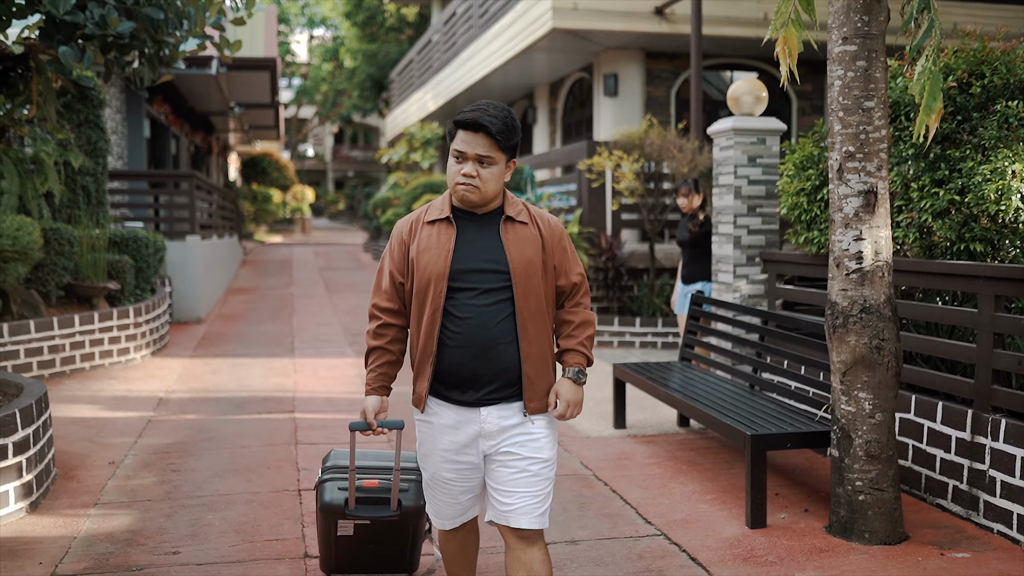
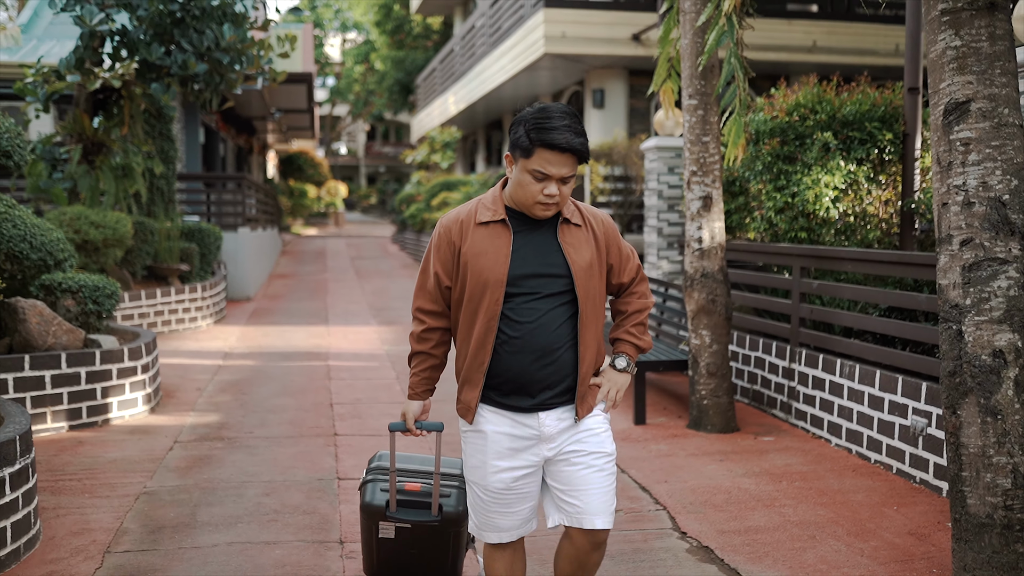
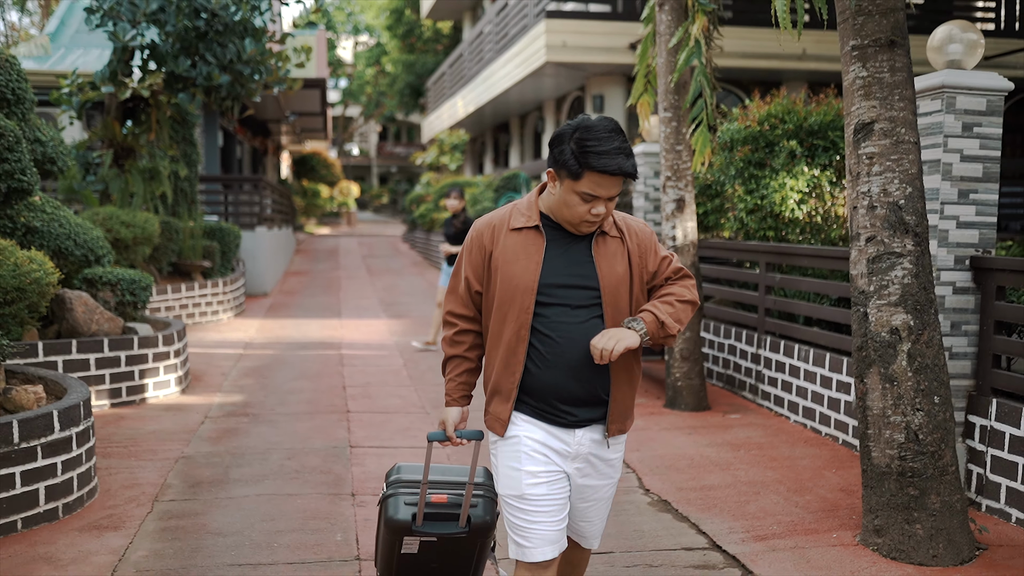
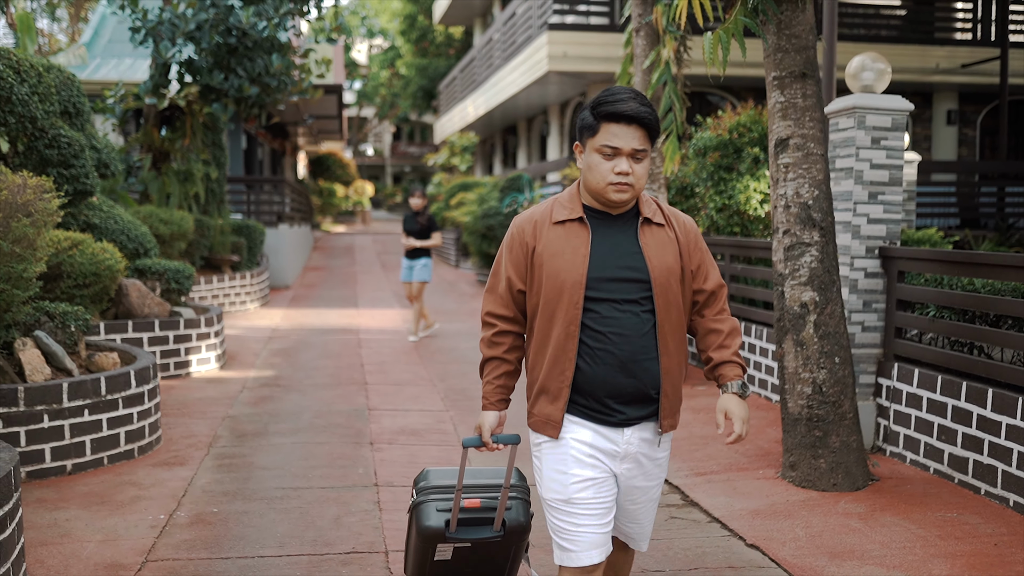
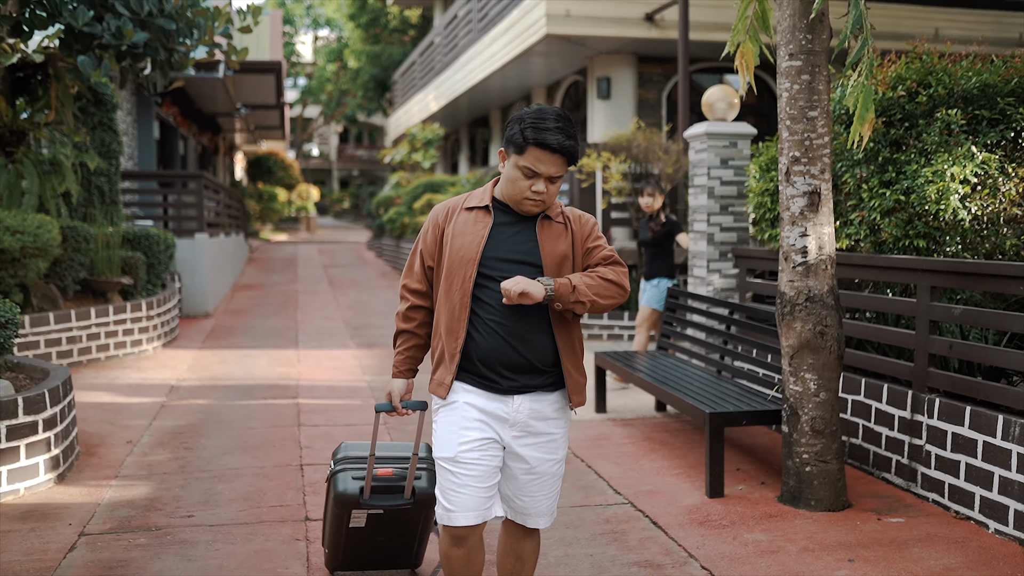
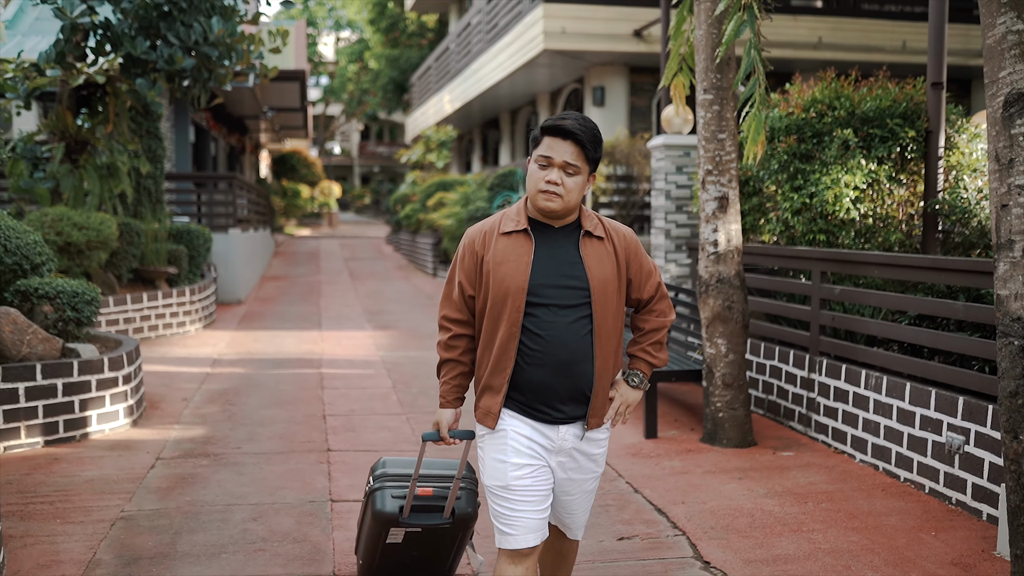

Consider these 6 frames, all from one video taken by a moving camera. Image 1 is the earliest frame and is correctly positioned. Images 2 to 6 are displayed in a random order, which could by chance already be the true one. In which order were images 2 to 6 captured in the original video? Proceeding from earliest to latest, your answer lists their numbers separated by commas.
5, 6, 2, 3, 4
